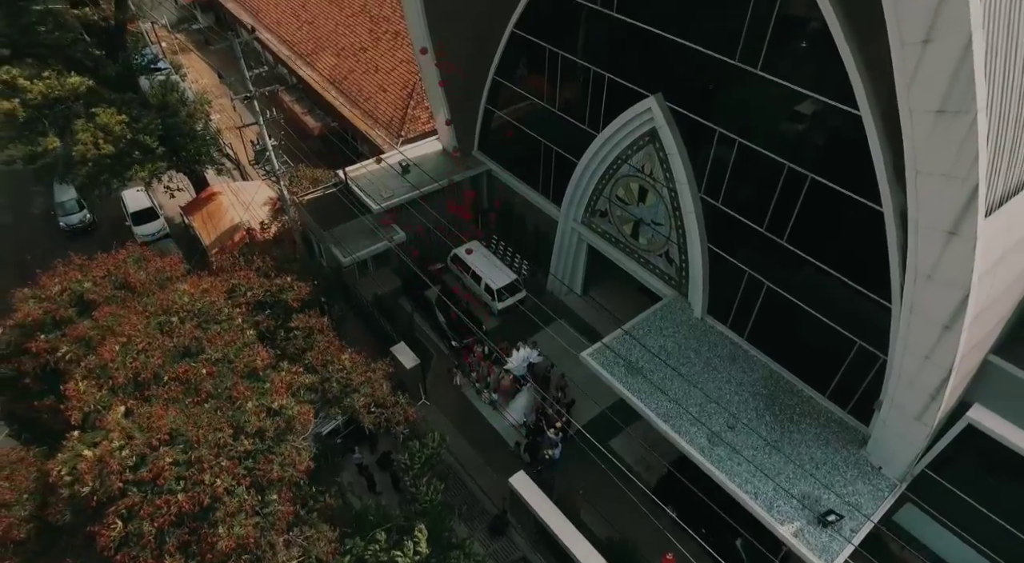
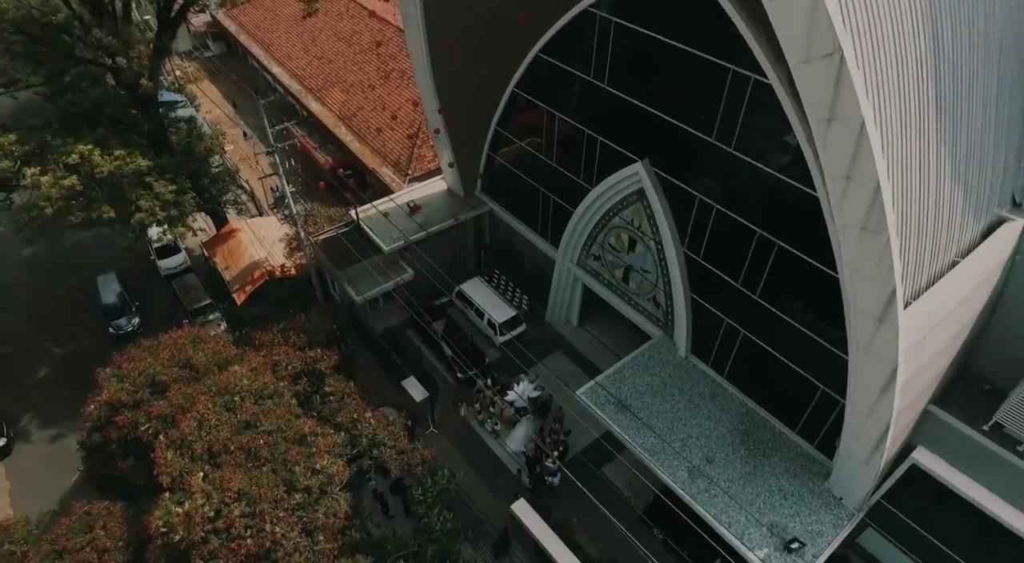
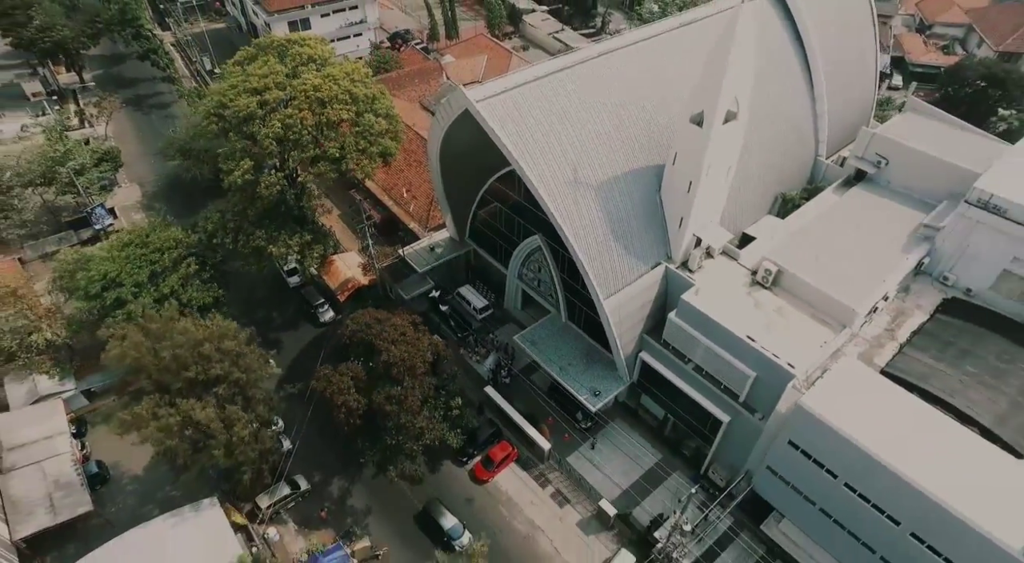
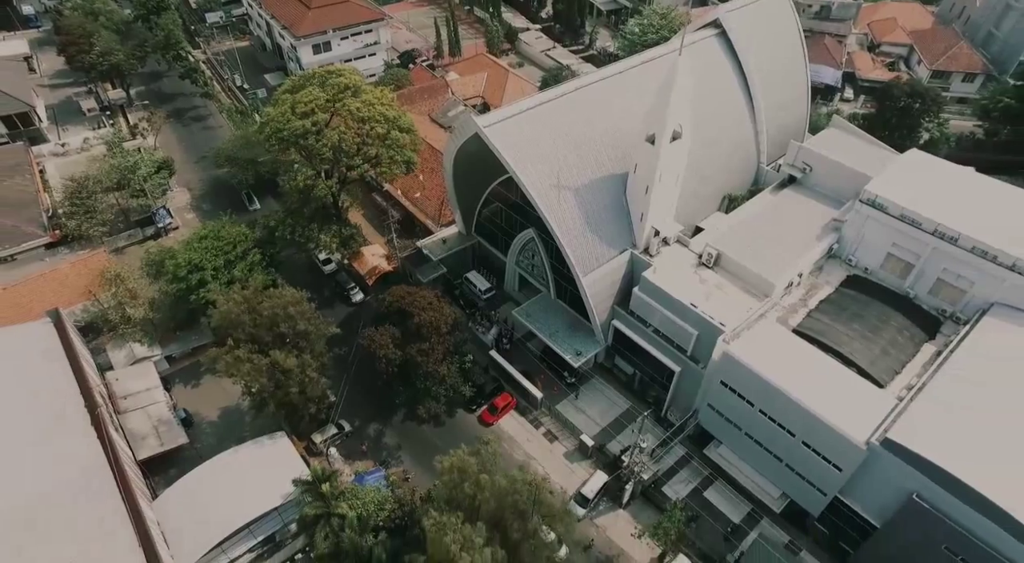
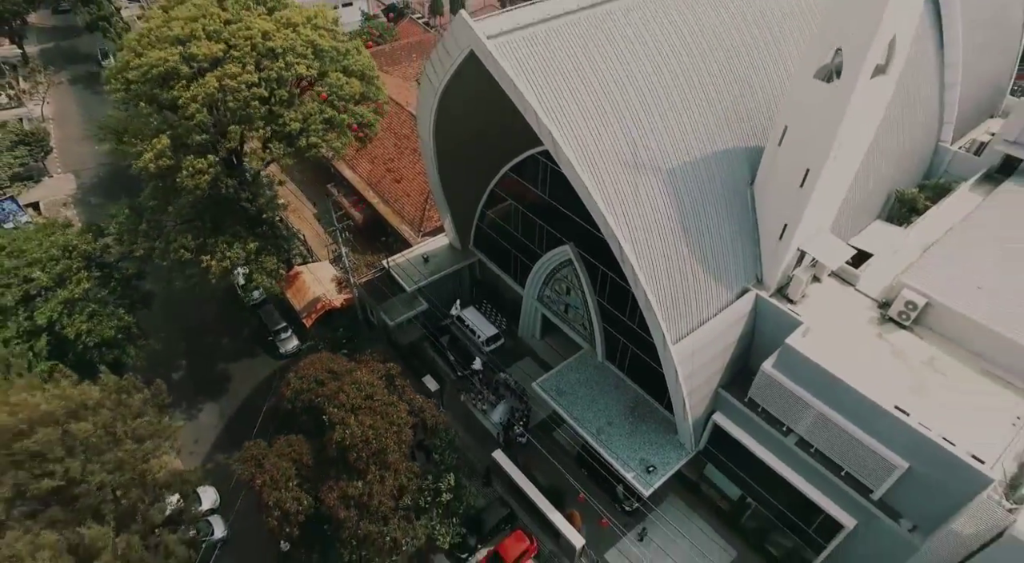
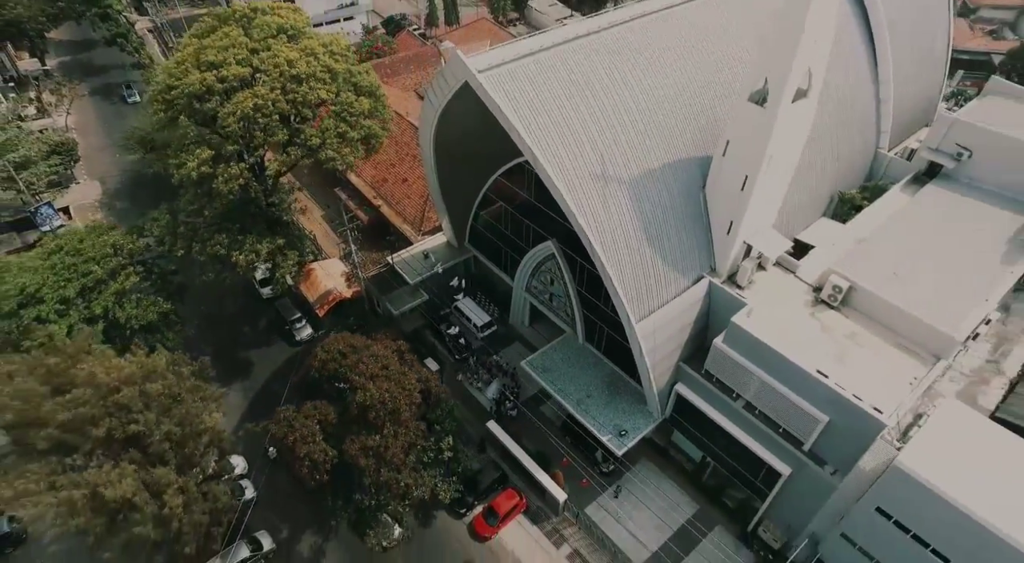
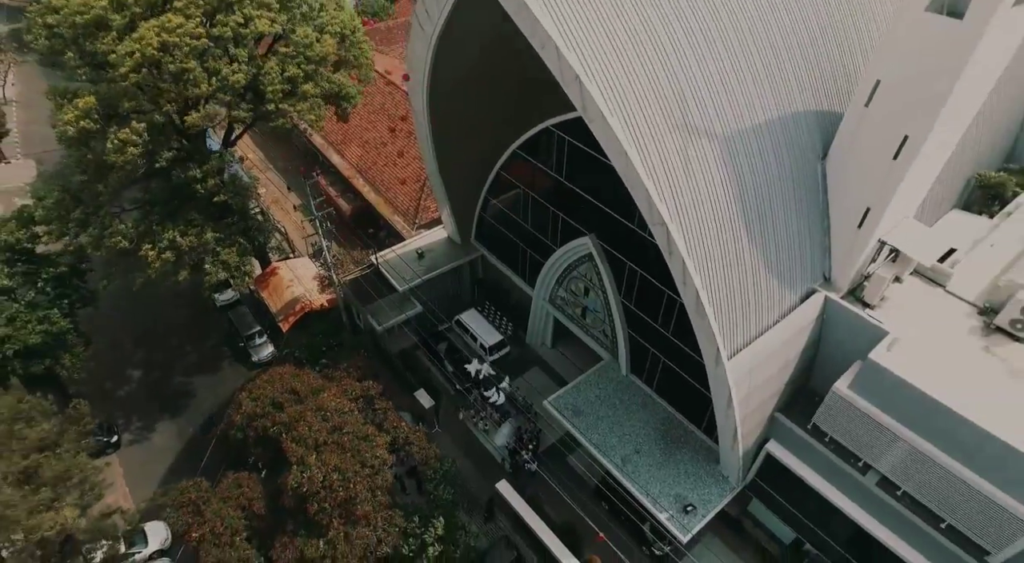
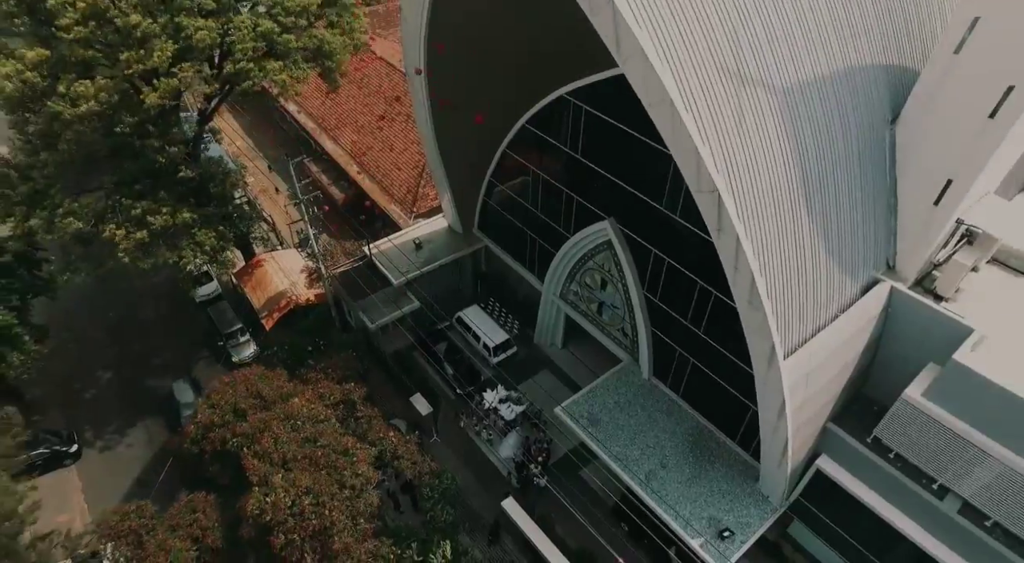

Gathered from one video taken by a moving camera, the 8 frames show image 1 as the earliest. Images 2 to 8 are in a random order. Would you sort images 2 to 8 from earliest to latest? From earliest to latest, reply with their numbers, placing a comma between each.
2, 8, 7, 5, 6, 3, 4
